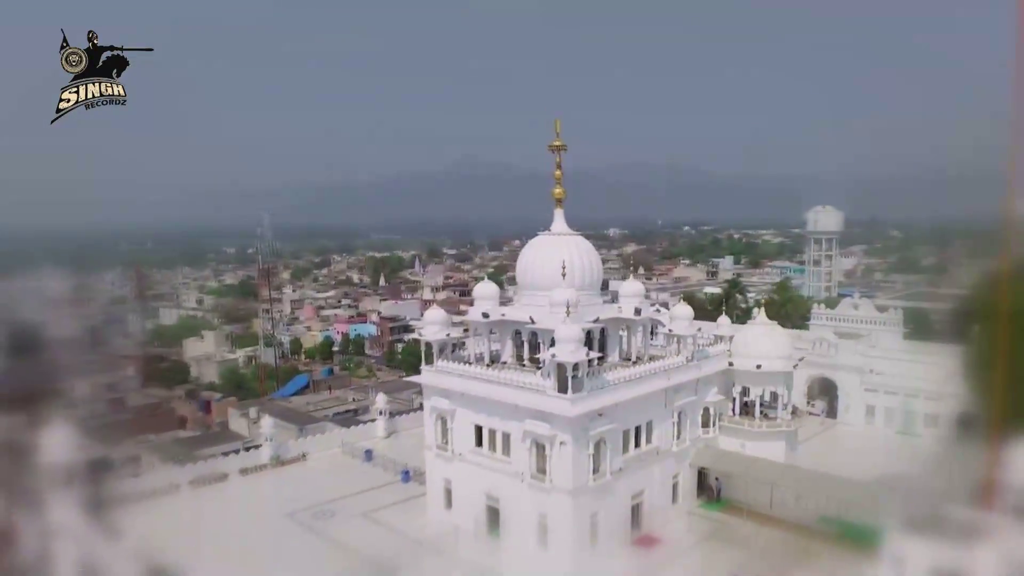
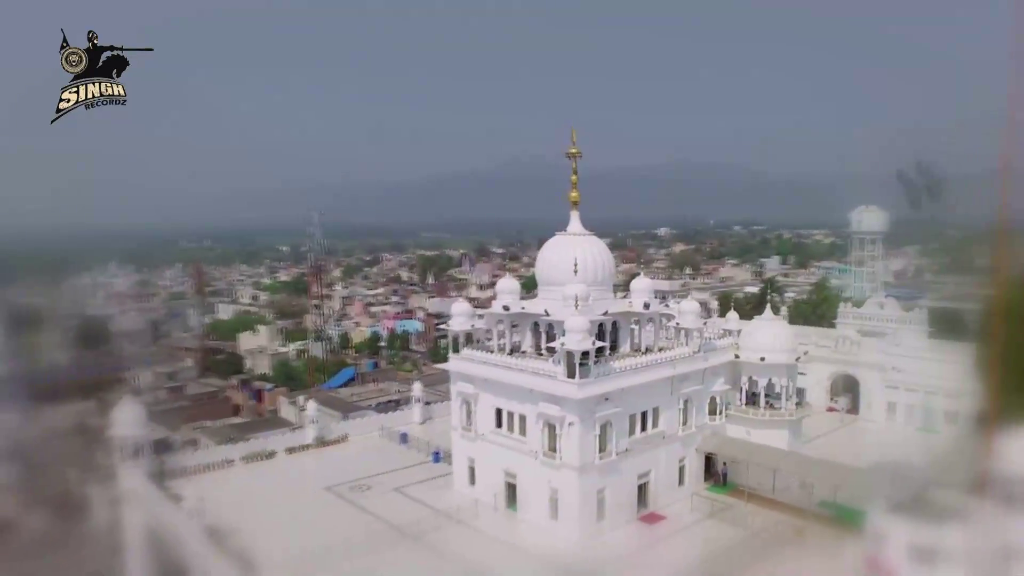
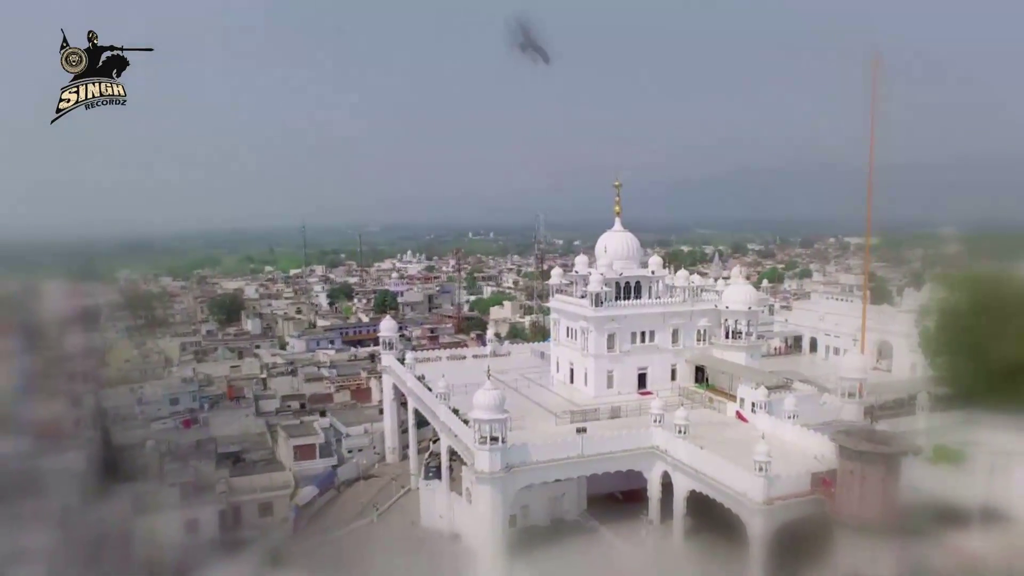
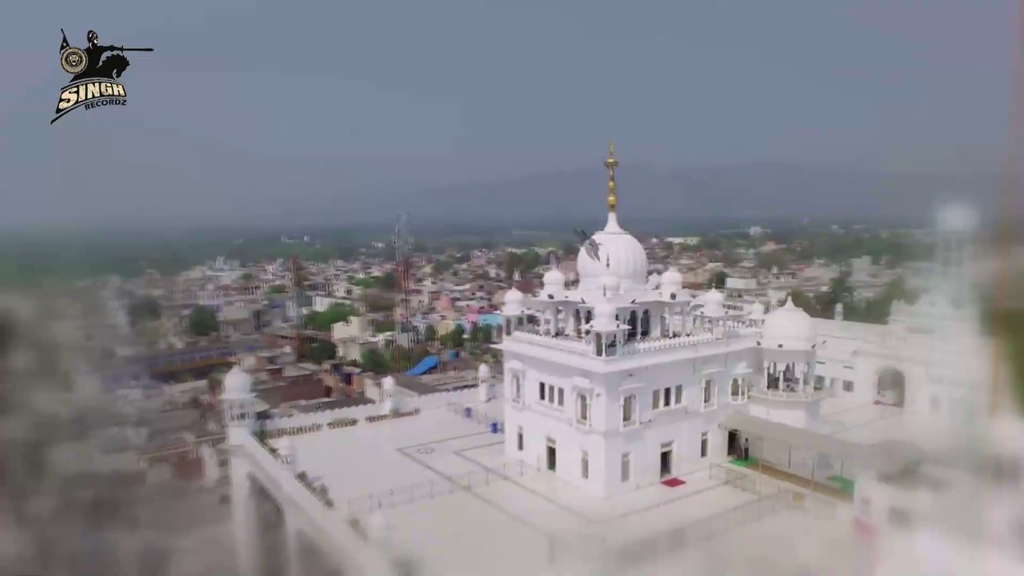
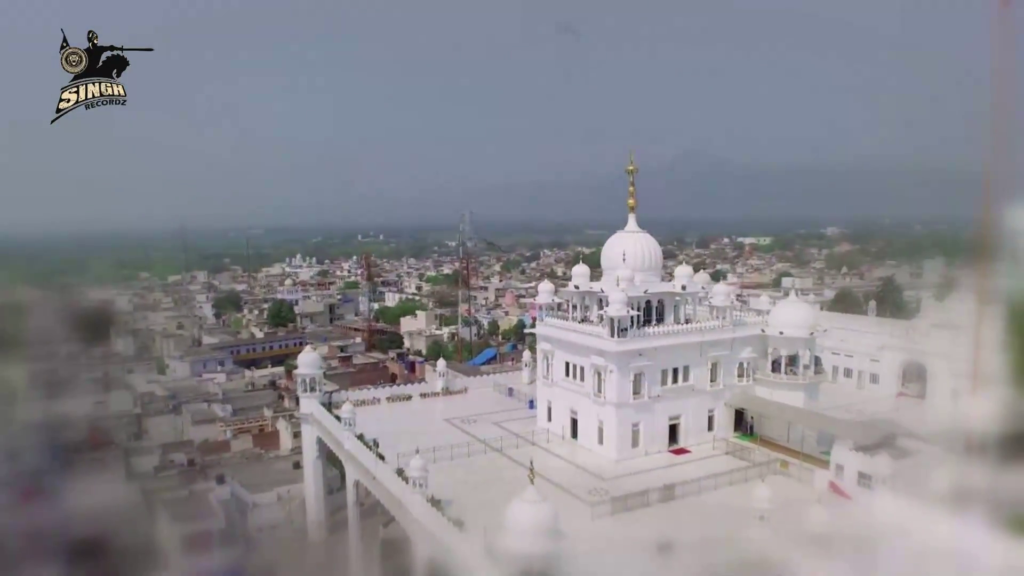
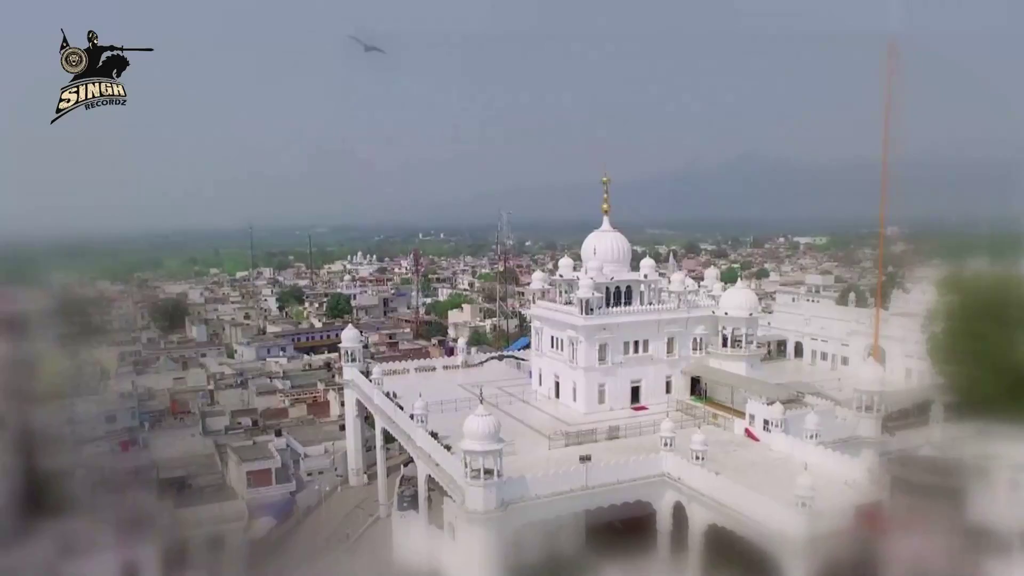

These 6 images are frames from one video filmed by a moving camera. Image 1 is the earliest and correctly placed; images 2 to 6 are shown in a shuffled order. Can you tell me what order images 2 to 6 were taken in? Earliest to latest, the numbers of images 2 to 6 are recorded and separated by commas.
2, 4, 5, 6, 3
